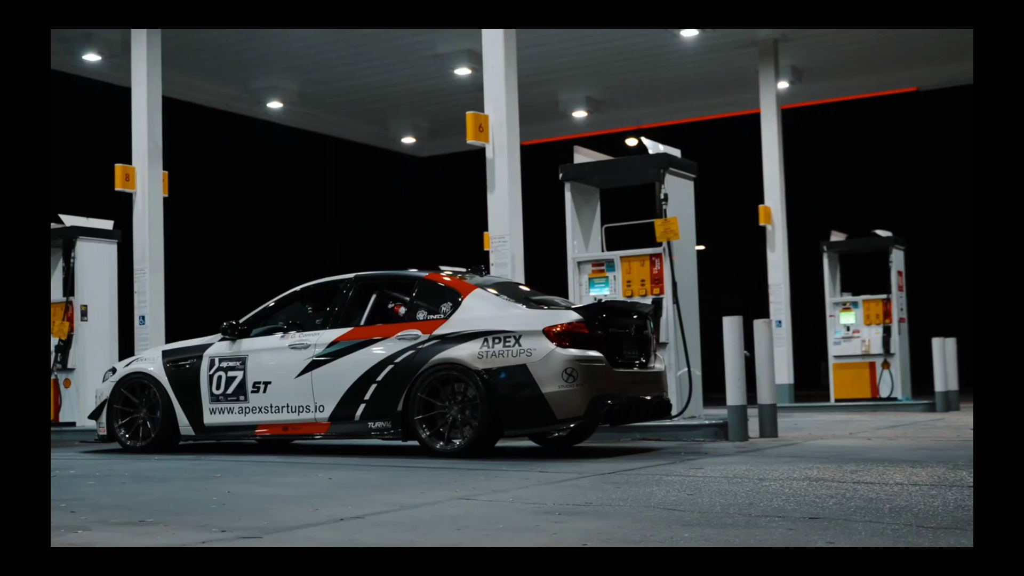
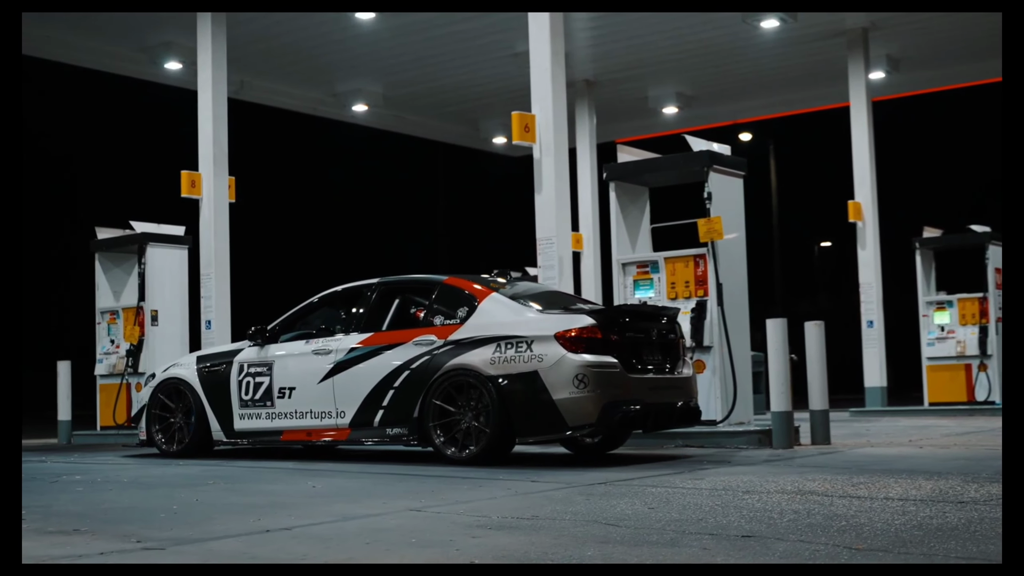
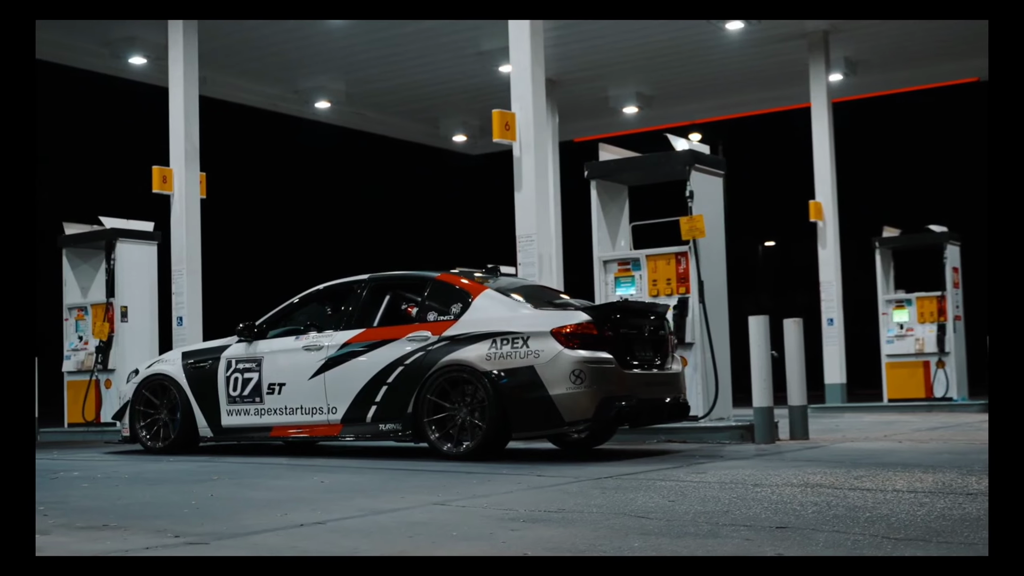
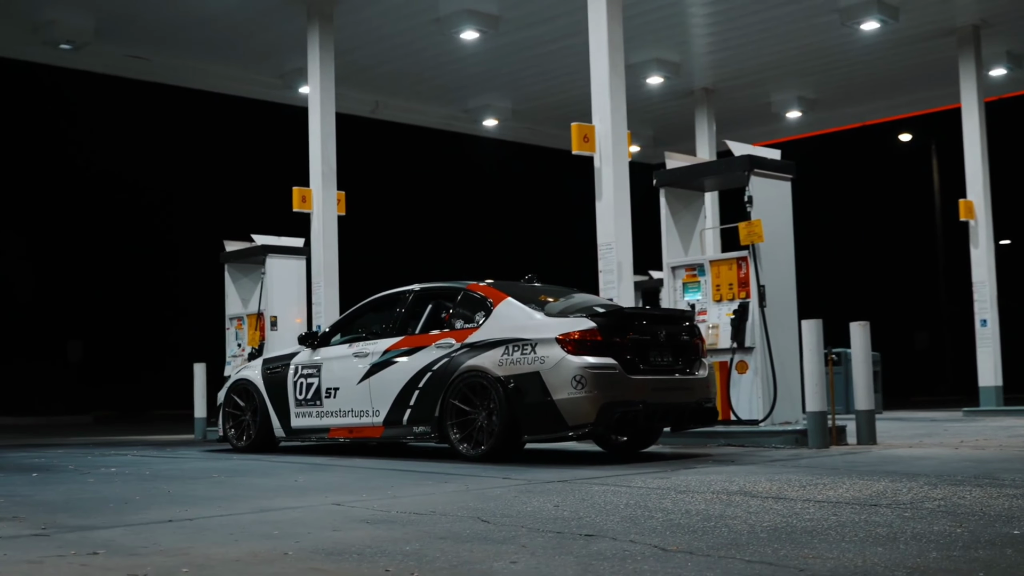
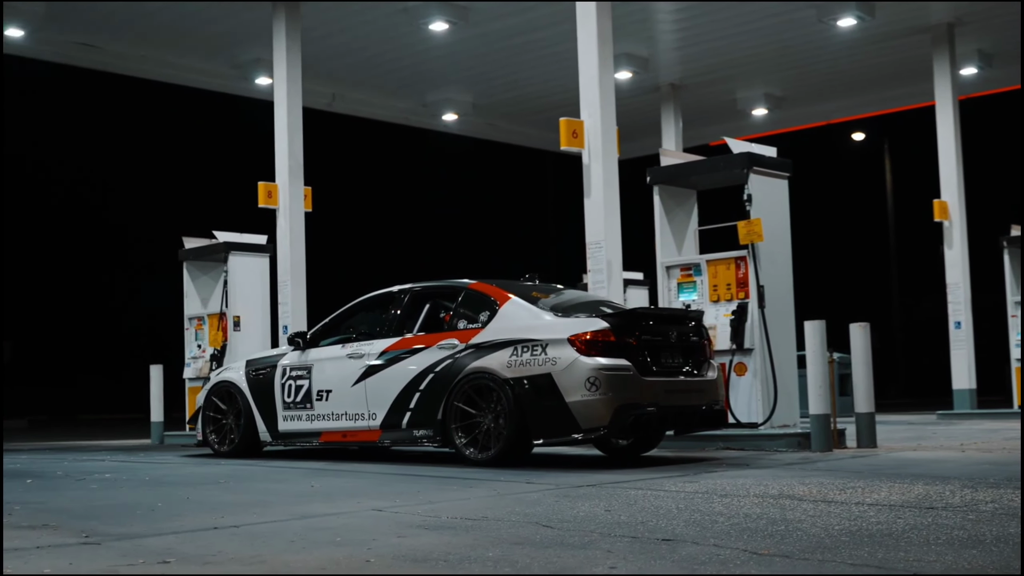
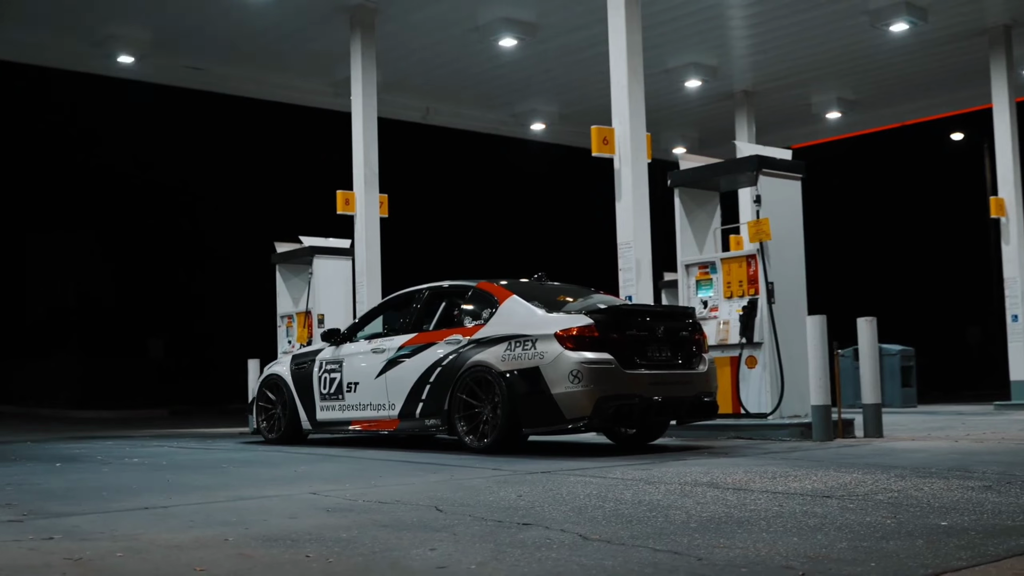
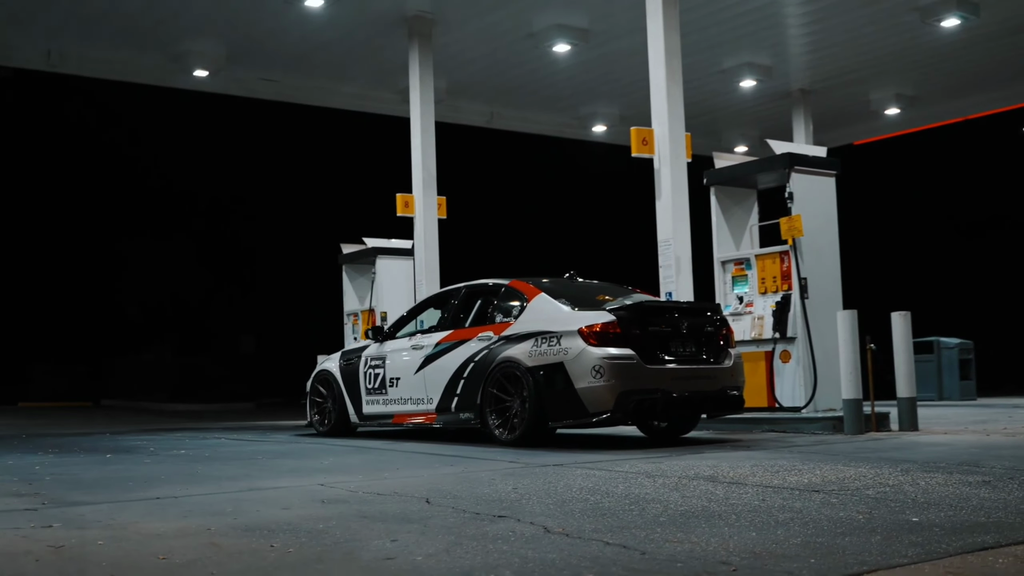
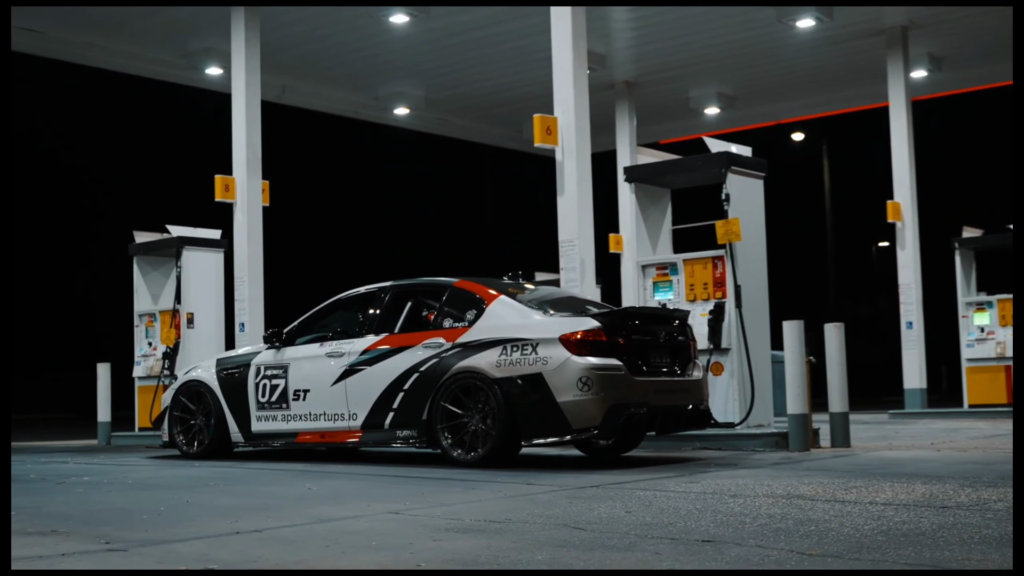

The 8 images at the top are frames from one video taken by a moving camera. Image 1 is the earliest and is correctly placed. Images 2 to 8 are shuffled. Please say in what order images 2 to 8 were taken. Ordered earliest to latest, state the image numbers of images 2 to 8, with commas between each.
3, 2, 8, 5, 4, 6, 7
